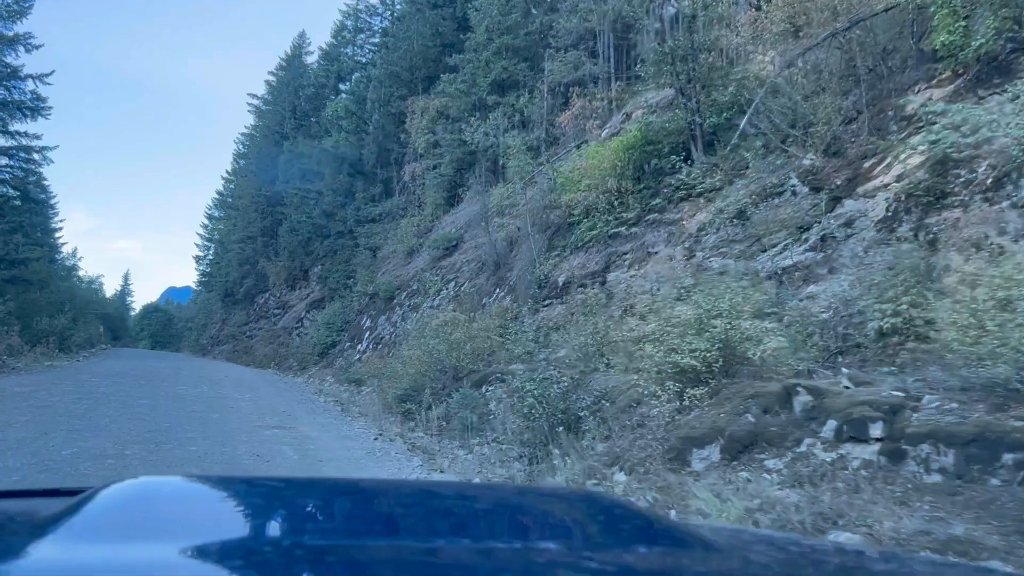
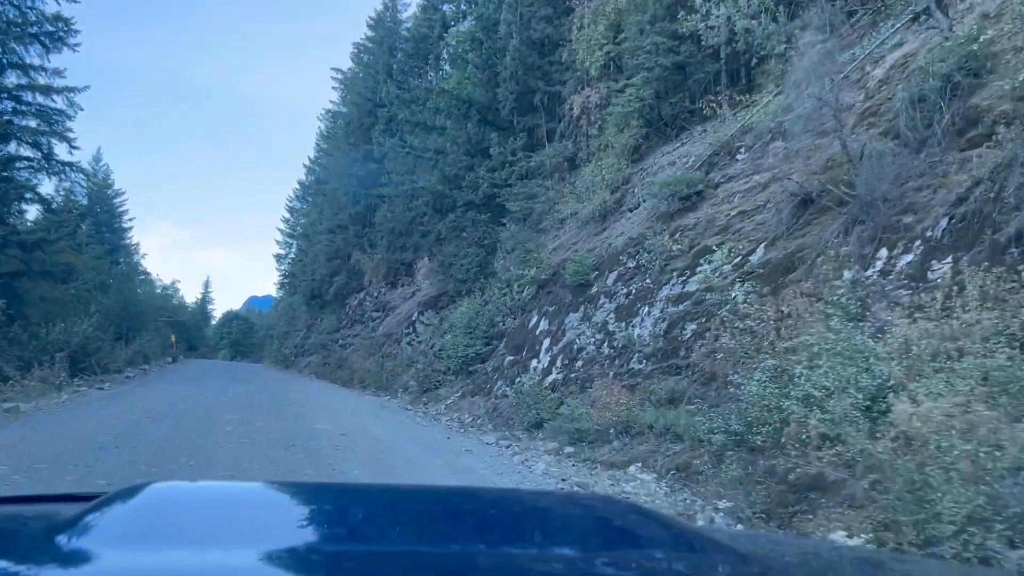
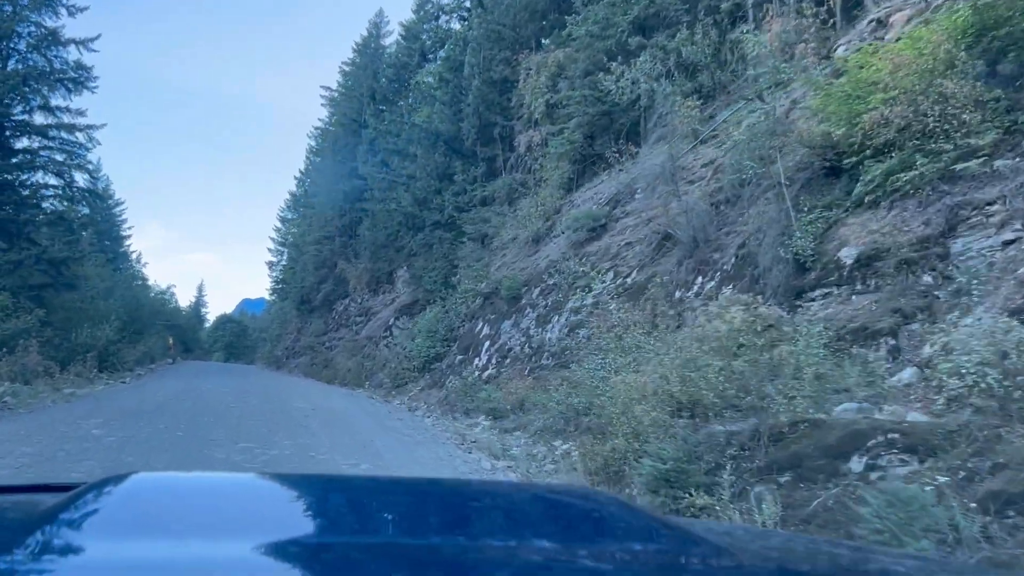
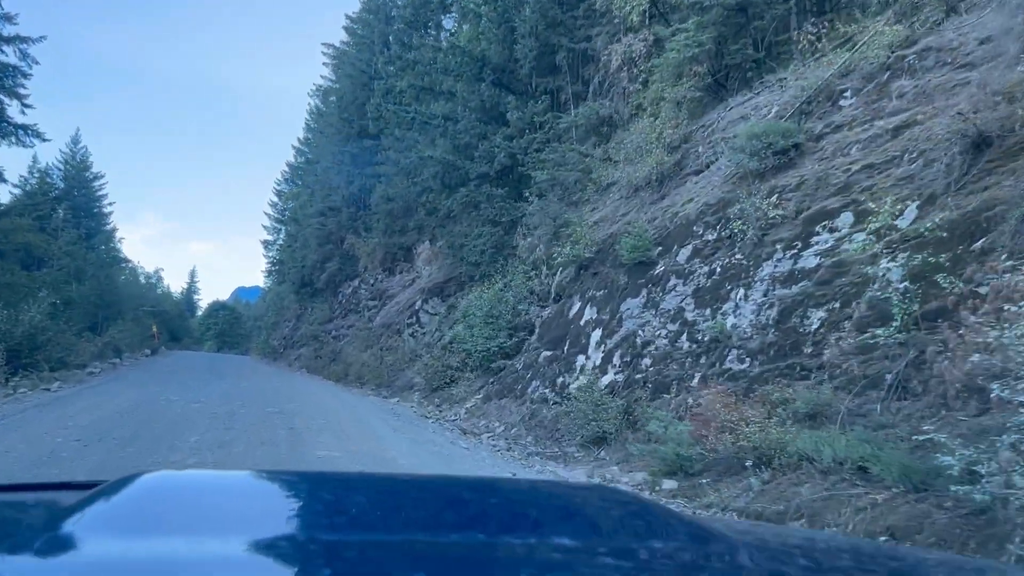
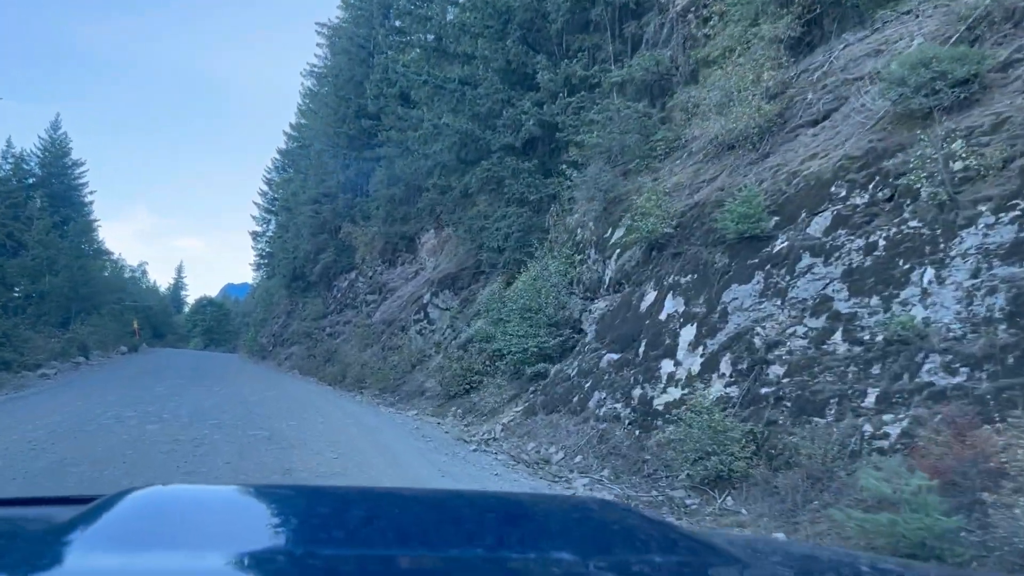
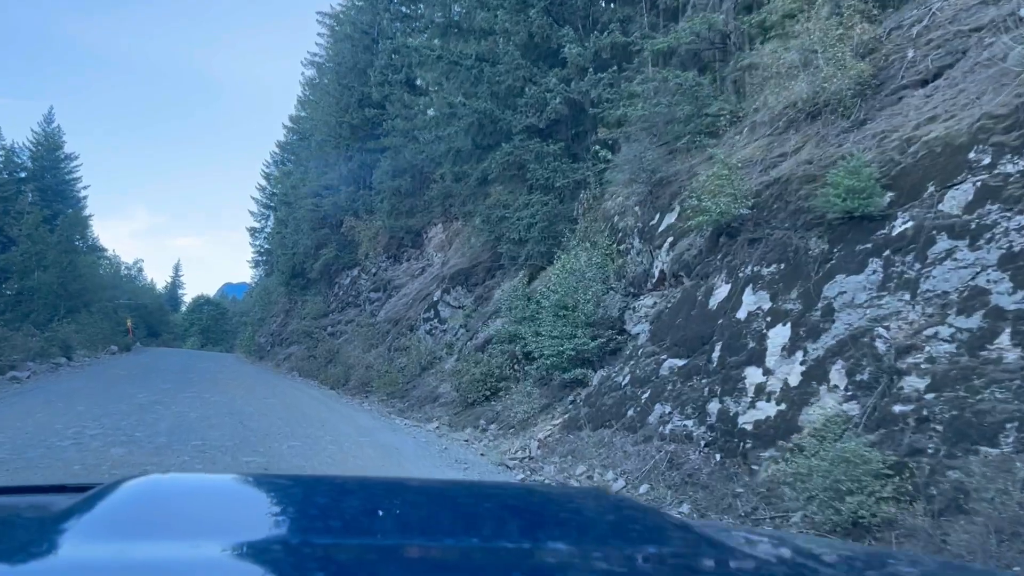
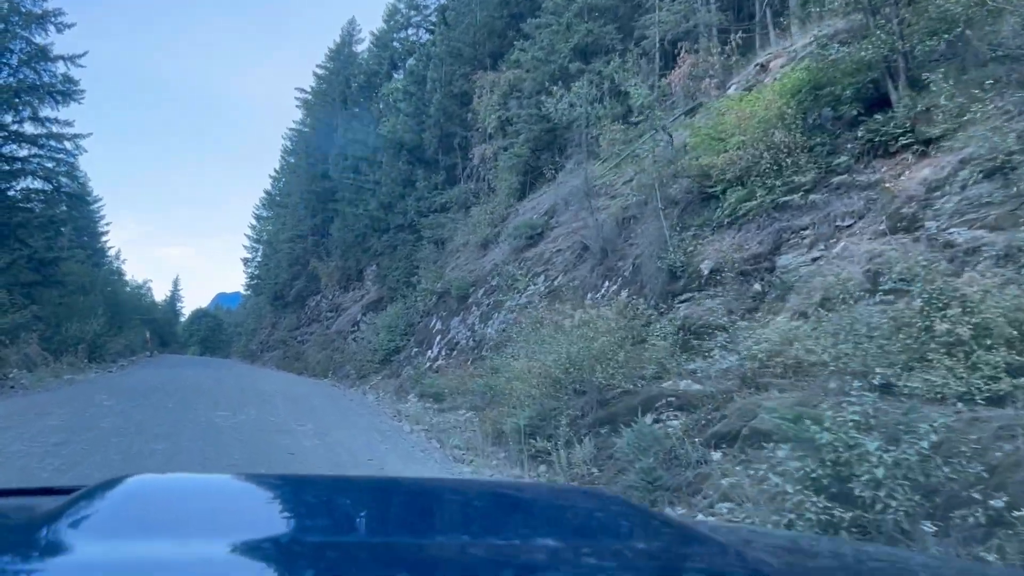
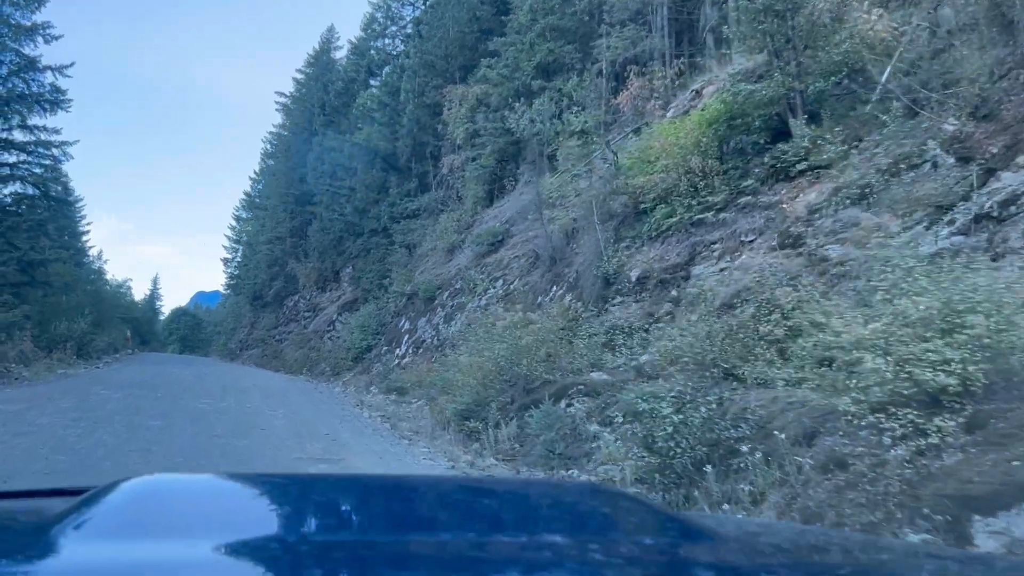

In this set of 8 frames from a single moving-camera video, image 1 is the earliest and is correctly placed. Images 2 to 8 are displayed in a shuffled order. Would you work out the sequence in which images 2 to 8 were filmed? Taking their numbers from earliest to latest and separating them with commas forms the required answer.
8, 7, 3, 2, 4, 5, 6
